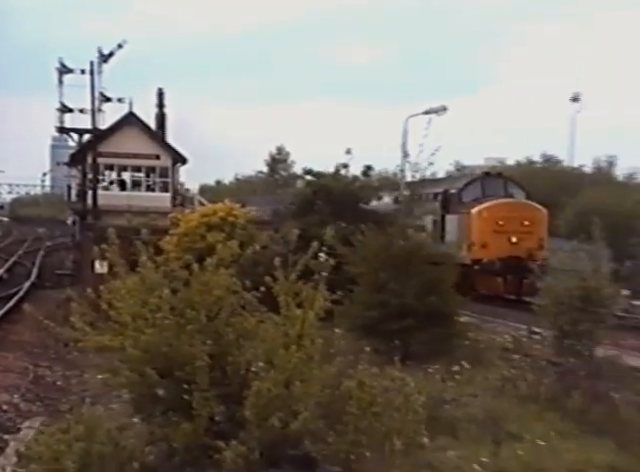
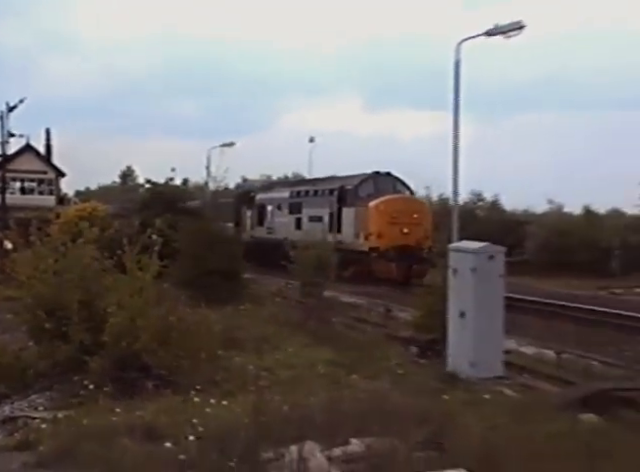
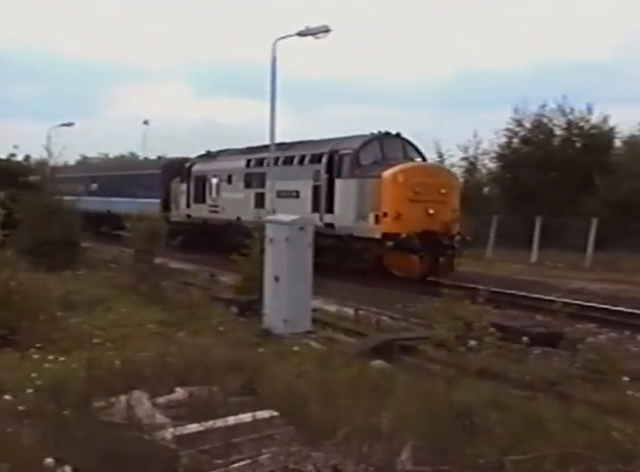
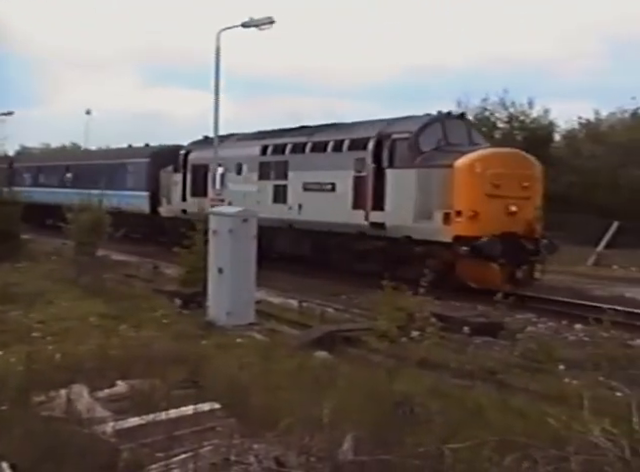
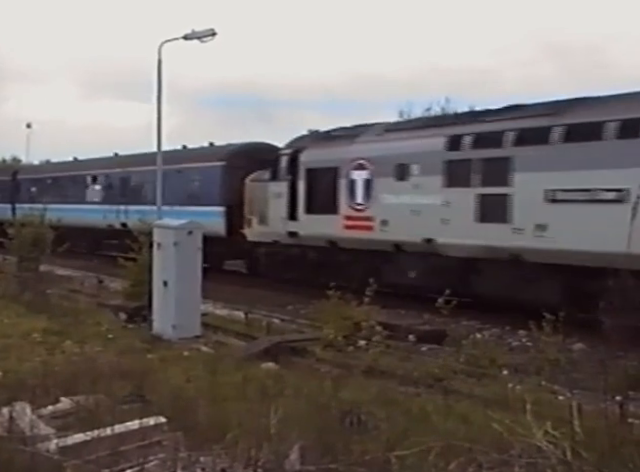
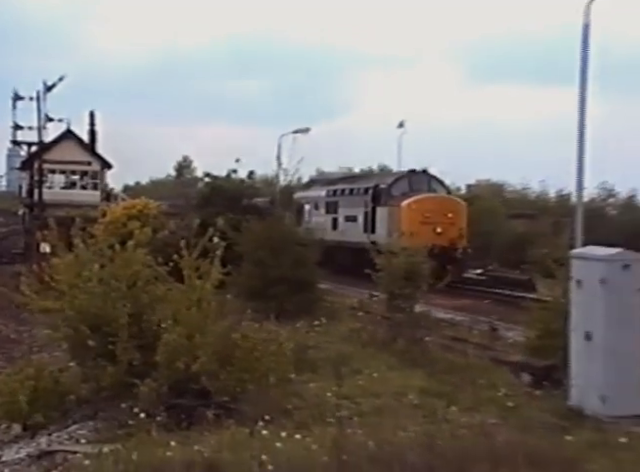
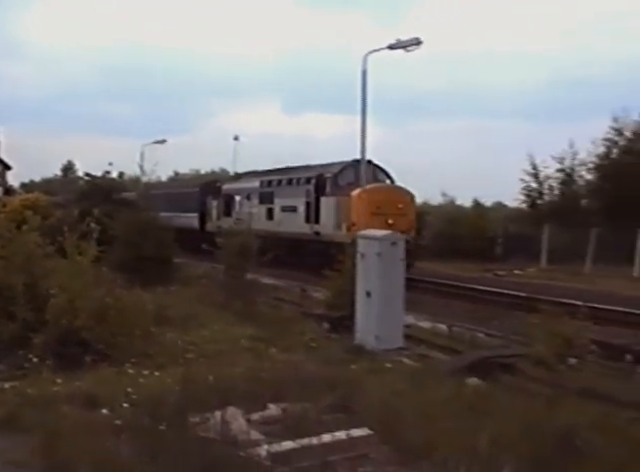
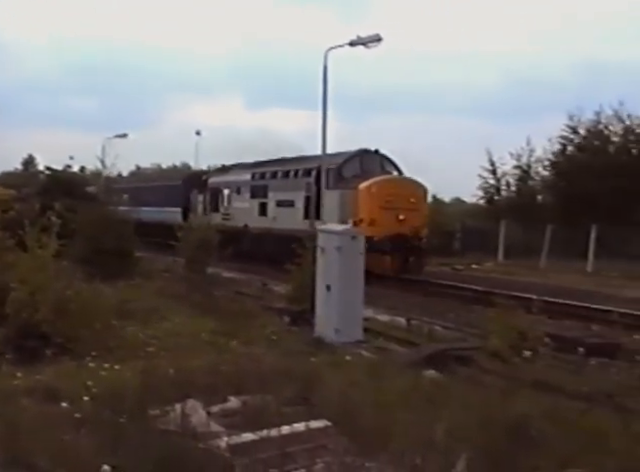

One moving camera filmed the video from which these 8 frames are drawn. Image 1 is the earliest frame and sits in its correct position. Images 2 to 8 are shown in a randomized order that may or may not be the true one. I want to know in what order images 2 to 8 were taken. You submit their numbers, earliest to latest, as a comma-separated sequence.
6, 2, 7, 8, 3, 4, 5
